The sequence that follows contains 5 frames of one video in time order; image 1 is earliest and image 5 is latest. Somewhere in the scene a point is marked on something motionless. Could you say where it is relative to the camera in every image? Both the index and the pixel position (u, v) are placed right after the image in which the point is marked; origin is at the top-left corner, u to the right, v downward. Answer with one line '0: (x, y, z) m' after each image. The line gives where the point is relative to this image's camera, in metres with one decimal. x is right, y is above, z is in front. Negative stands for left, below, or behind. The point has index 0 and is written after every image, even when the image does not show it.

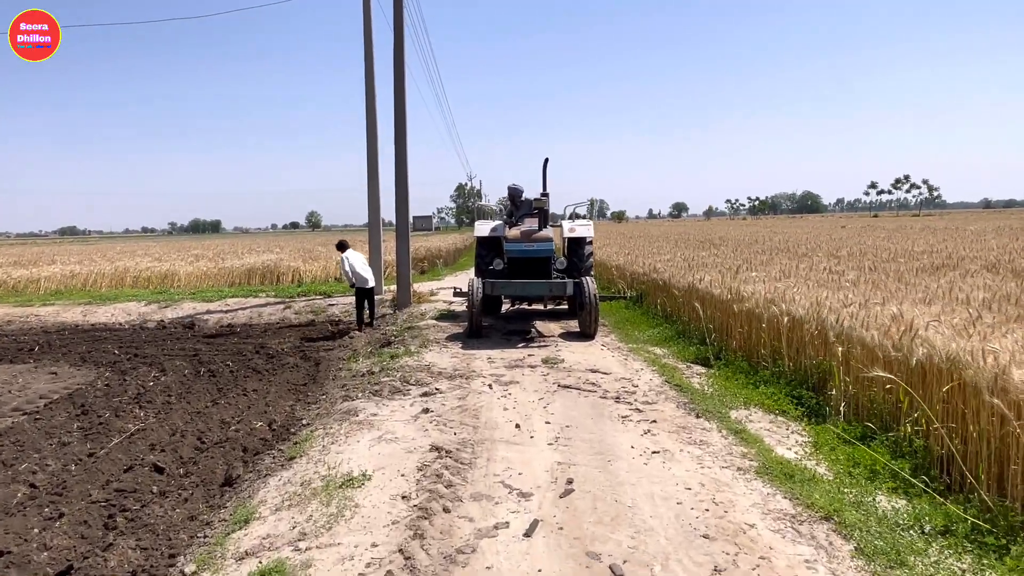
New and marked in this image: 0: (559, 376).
0: (+0.5, -0.9, +6.7) m
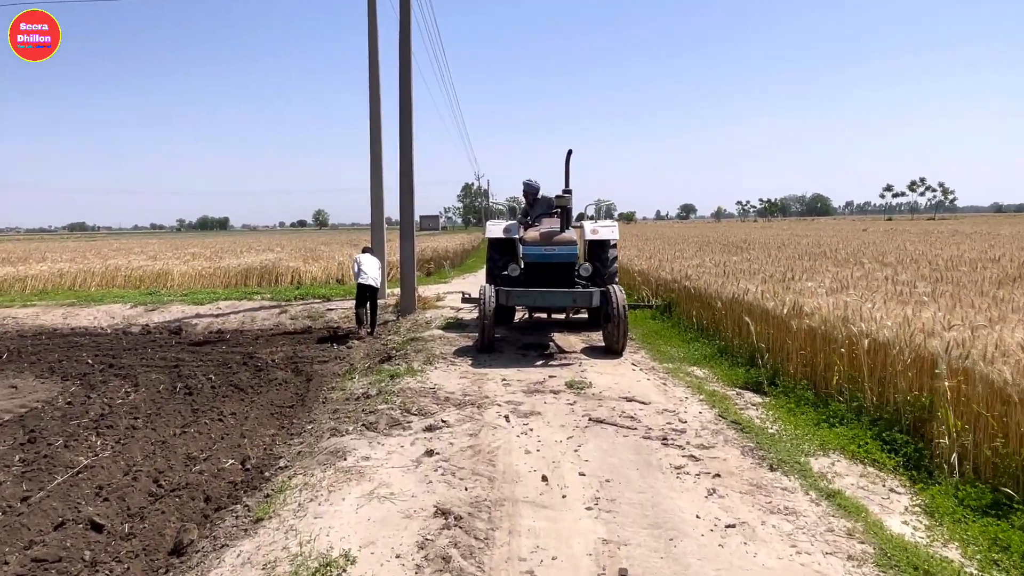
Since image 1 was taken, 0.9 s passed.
0: (+0.7, -1.0, +5.6) m
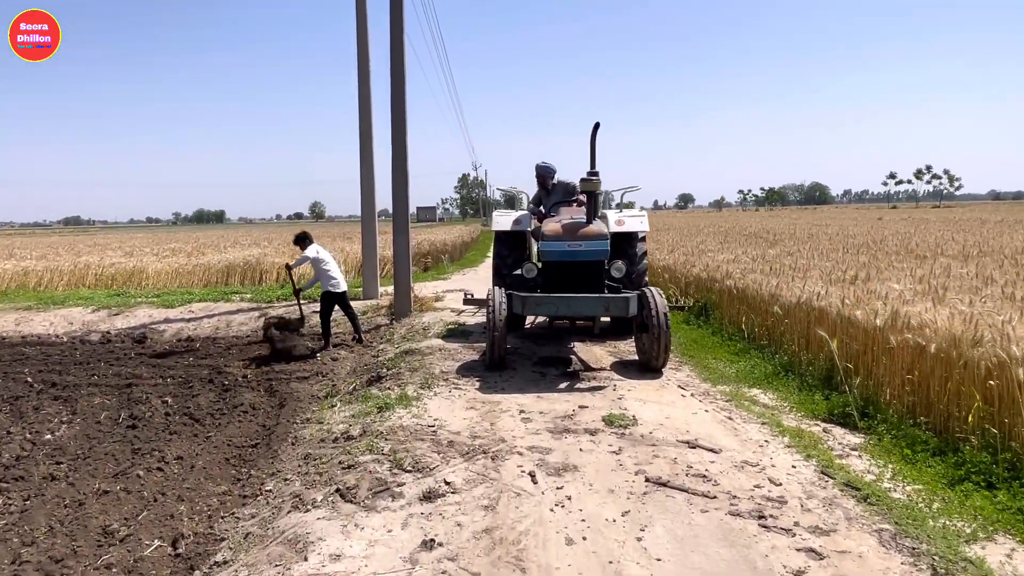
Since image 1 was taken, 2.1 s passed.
0: (+0.8, -1.1, +4.2) m
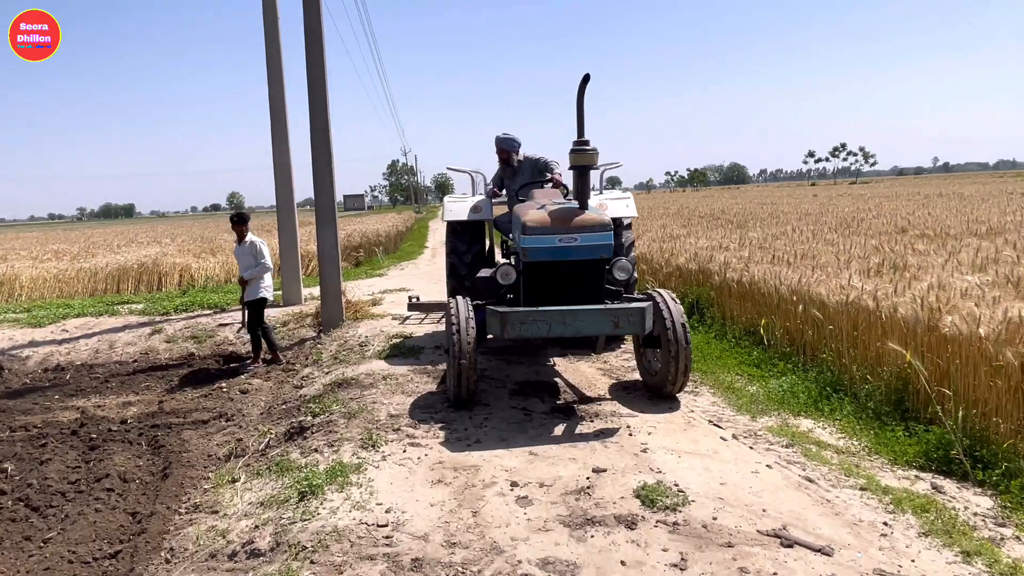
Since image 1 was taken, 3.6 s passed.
0: (+0.9, -1.2, +2.7) m
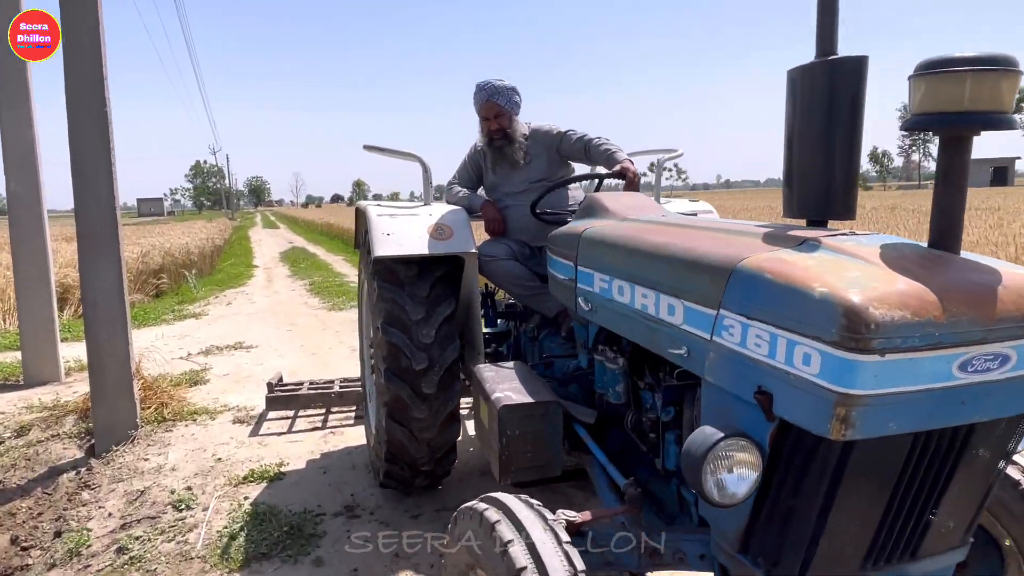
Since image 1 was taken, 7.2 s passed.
0: (+1.8, -1.6, -0.2) m
